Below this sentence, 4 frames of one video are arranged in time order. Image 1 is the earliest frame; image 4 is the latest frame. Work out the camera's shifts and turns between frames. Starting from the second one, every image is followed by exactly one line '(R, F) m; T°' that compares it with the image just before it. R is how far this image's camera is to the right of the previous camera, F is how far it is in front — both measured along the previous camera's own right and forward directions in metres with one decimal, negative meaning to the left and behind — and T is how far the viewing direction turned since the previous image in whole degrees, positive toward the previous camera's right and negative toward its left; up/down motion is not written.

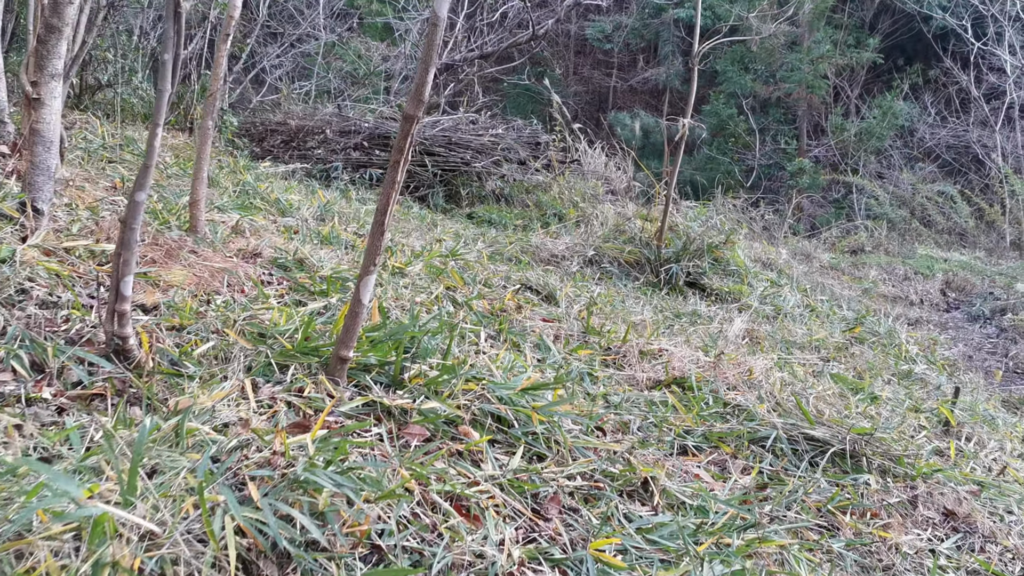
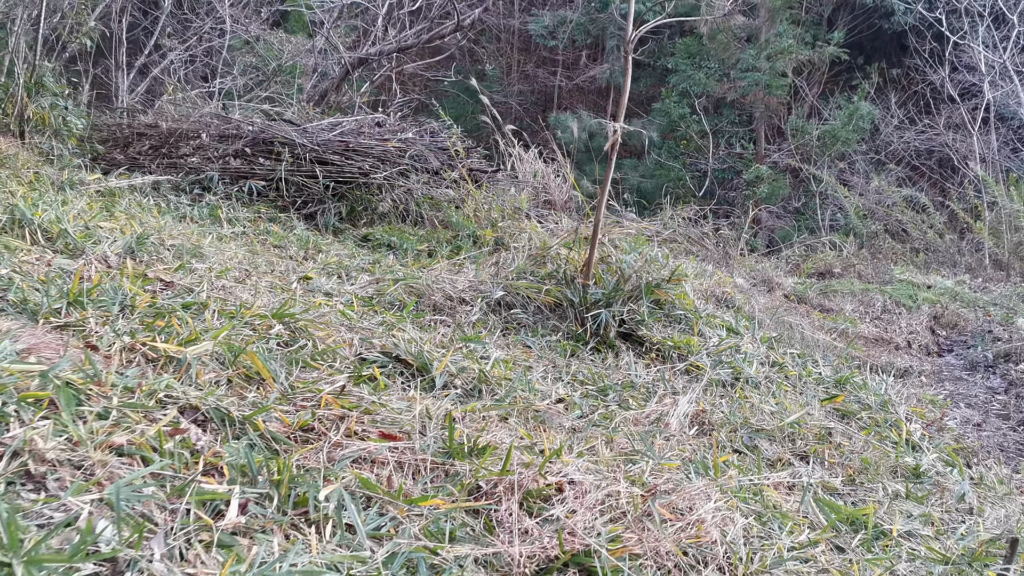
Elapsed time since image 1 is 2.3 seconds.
(+0.2, +0.9) m; +2°
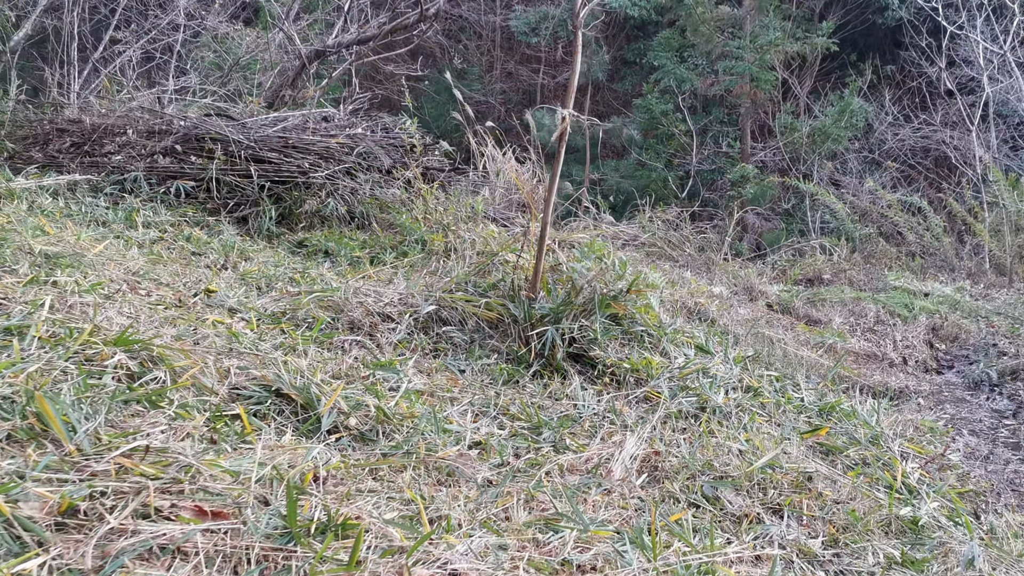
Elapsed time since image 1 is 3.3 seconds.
(+0.2, +0.4) m; 0°
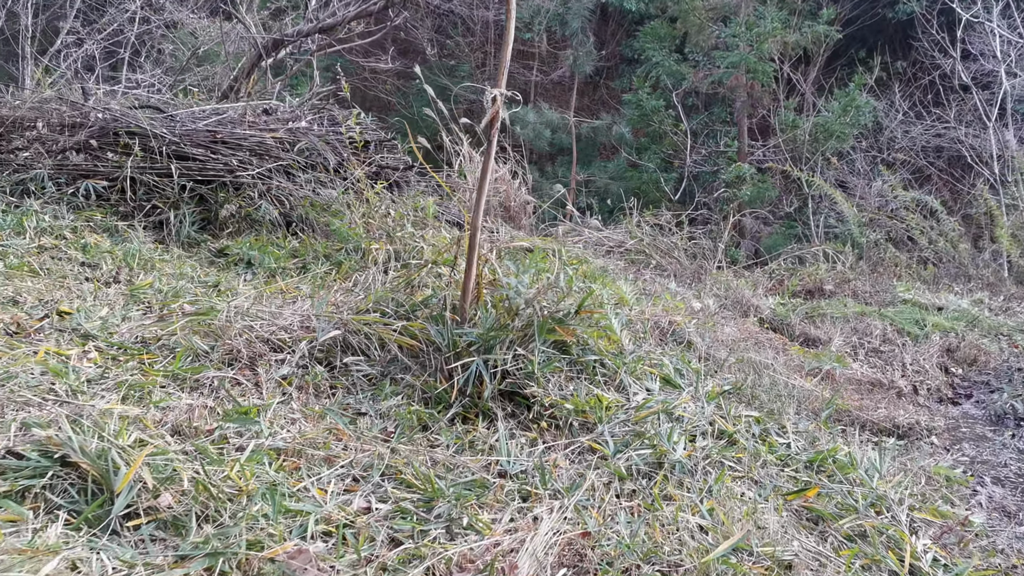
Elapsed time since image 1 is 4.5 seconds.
(+0.2, +0.5) m; -1°
